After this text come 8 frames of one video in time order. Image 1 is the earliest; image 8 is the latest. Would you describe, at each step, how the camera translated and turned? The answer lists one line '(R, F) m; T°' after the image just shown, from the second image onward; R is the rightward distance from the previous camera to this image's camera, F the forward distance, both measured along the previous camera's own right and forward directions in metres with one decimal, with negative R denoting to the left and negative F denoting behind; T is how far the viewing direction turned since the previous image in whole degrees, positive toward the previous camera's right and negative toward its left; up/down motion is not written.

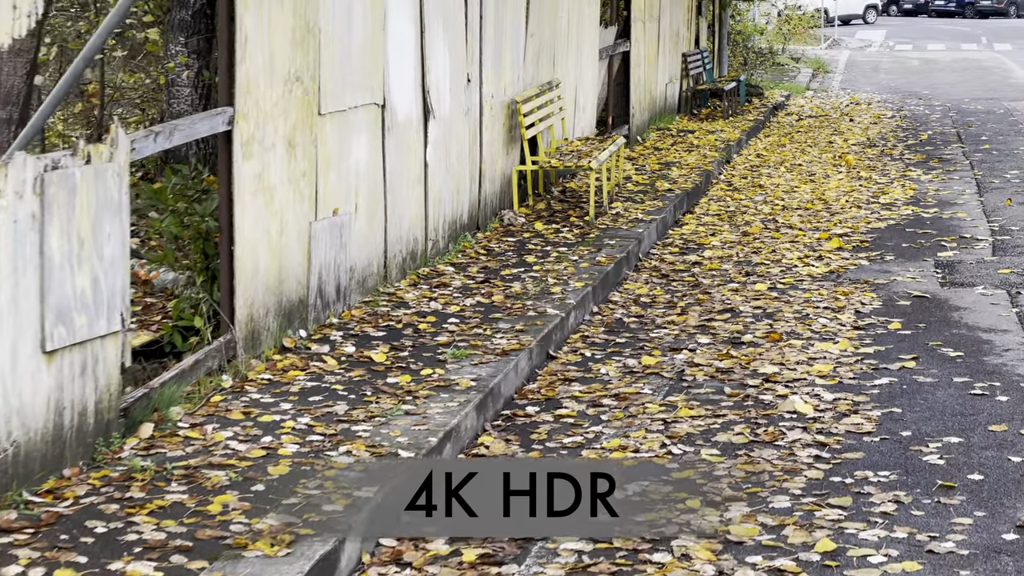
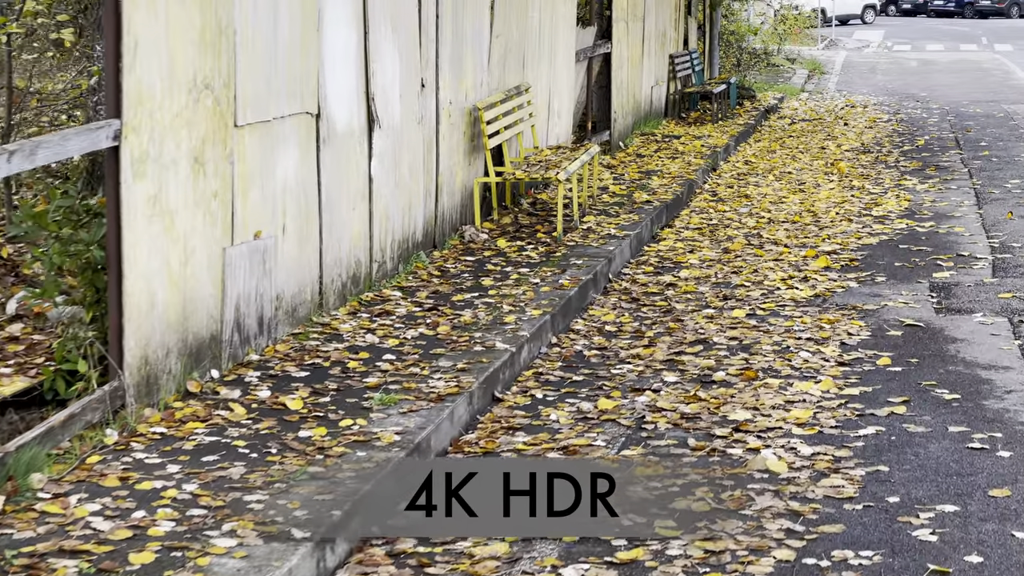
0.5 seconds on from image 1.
(+0.2, +0.7) m; 0°
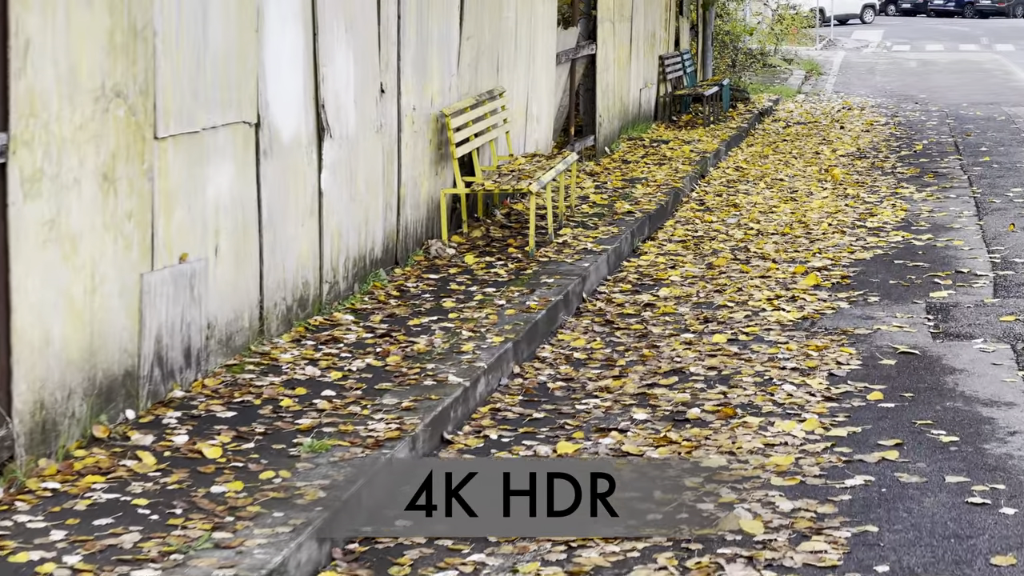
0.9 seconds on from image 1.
(+0.2, +0.6) m; 0°
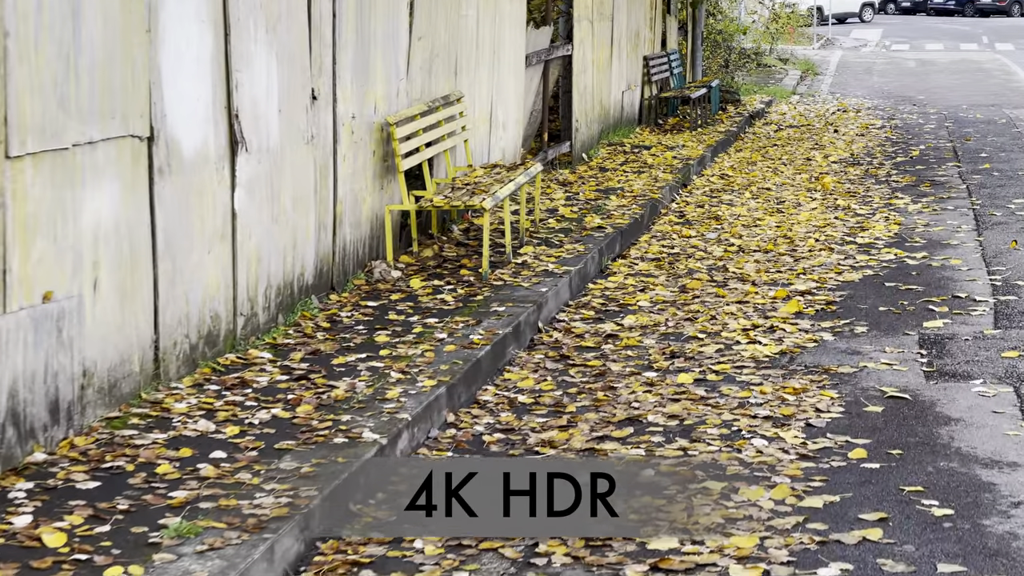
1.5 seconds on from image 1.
(+0.3, +0.8) m; 0°
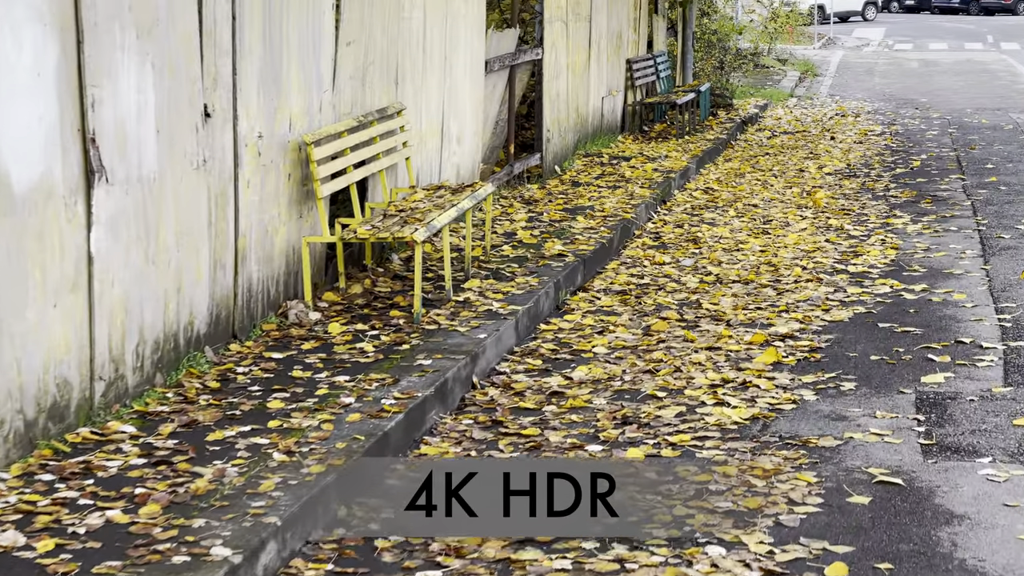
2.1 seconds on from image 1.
(+0.3, +1.0) m; 0°
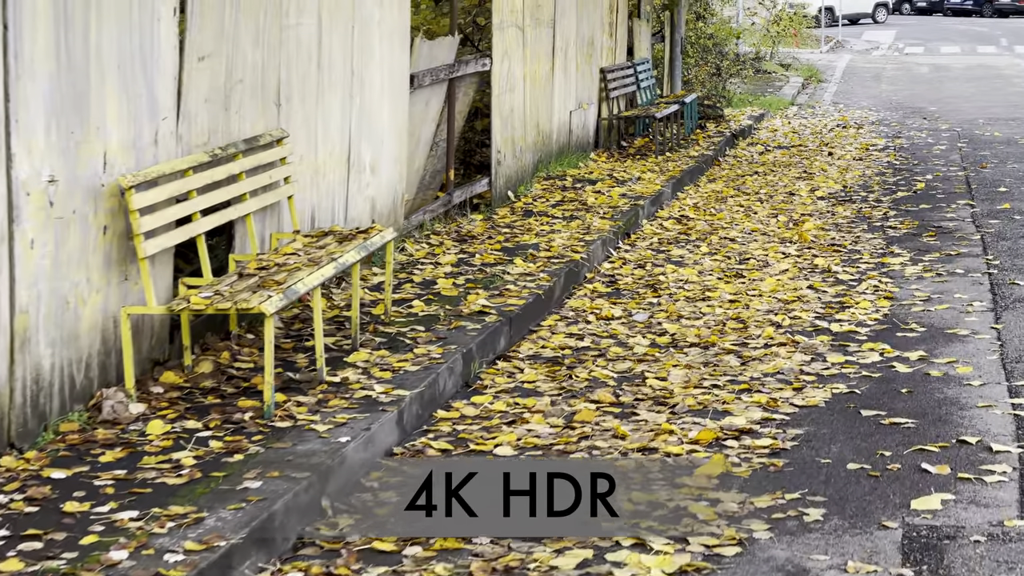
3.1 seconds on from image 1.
(+0.5, +1.5) m; 0°
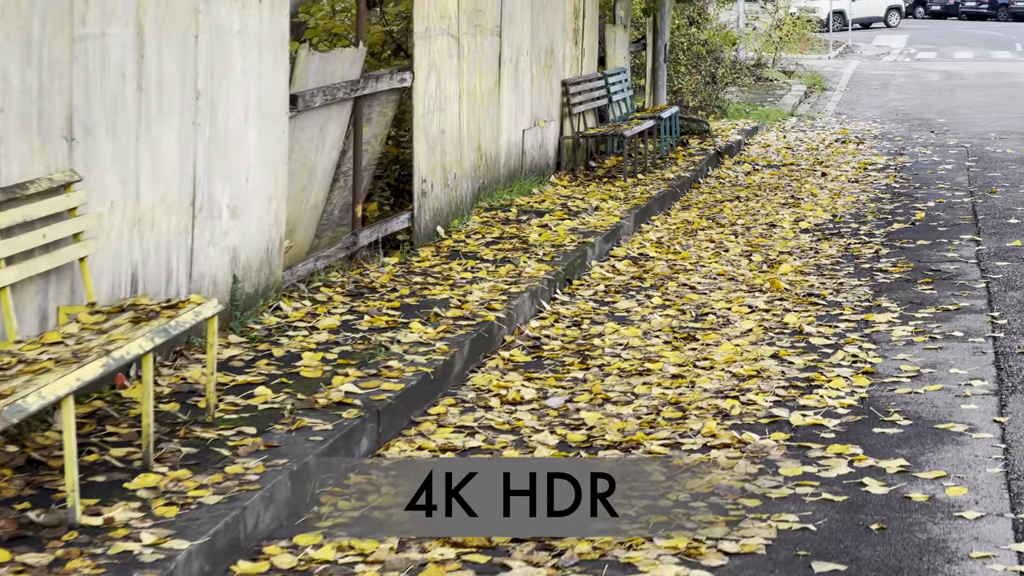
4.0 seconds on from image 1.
(+0.6, +1.6) m; -1°
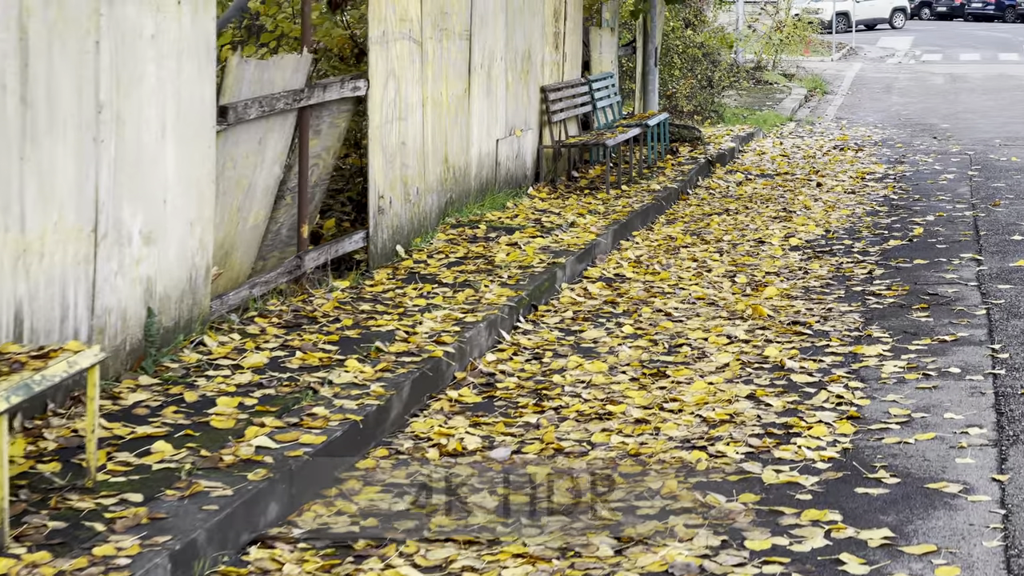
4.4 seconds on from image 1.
(+0.3, +0.7) m; 0°
